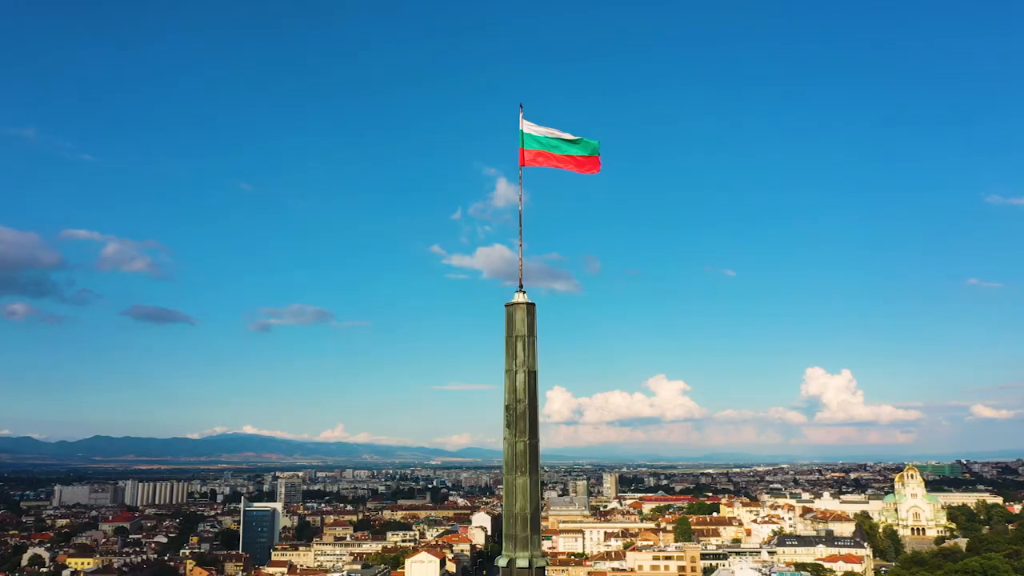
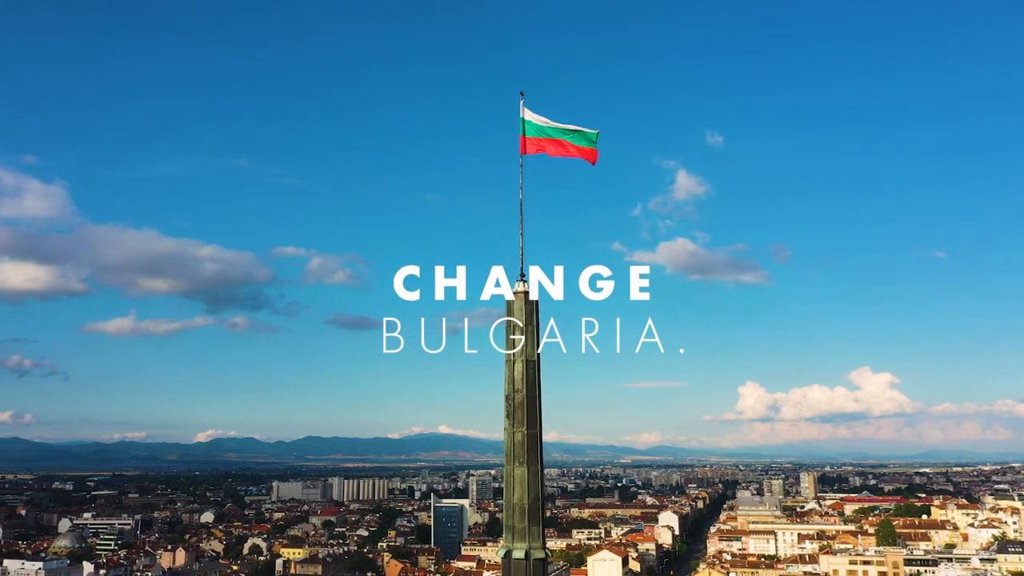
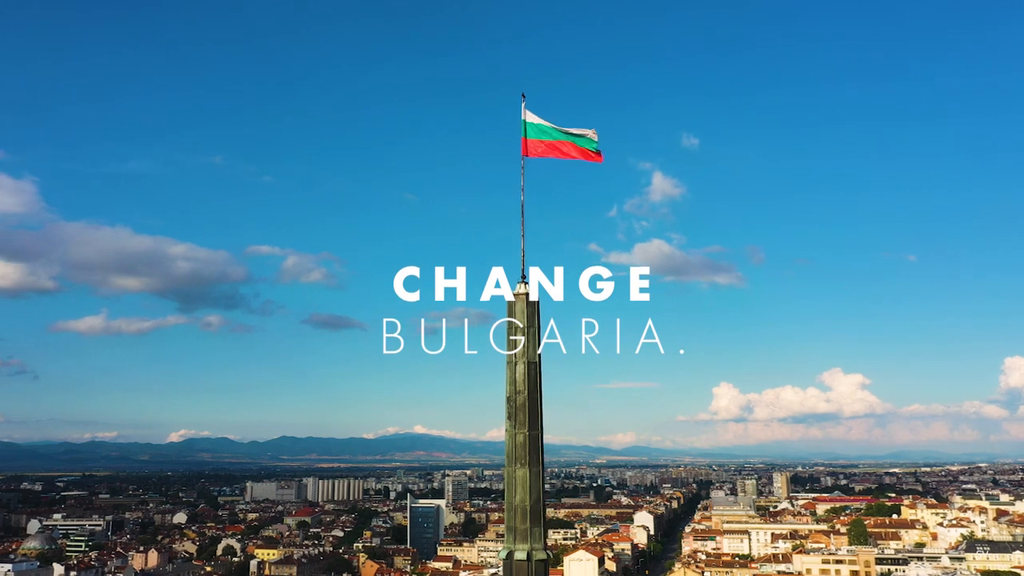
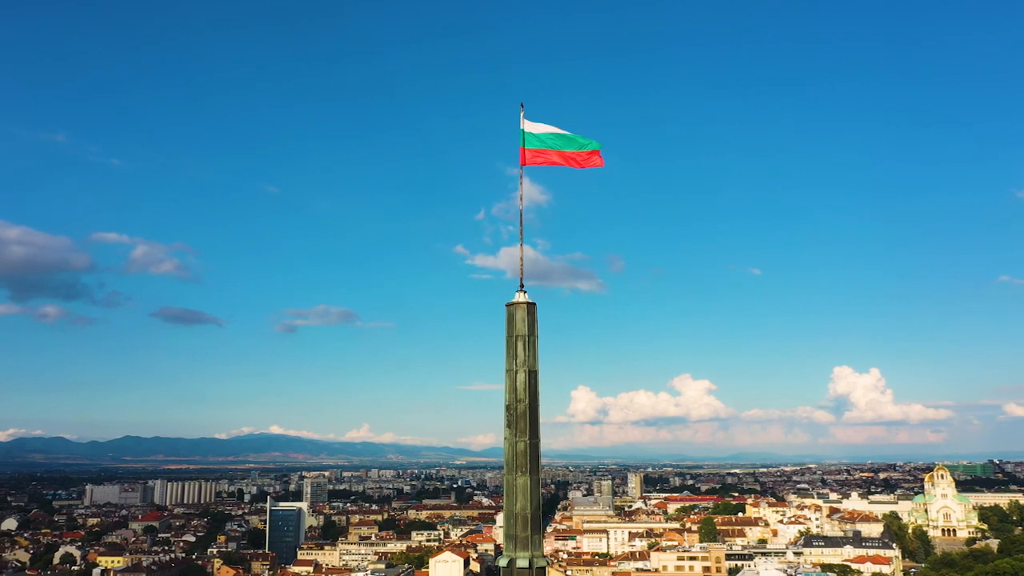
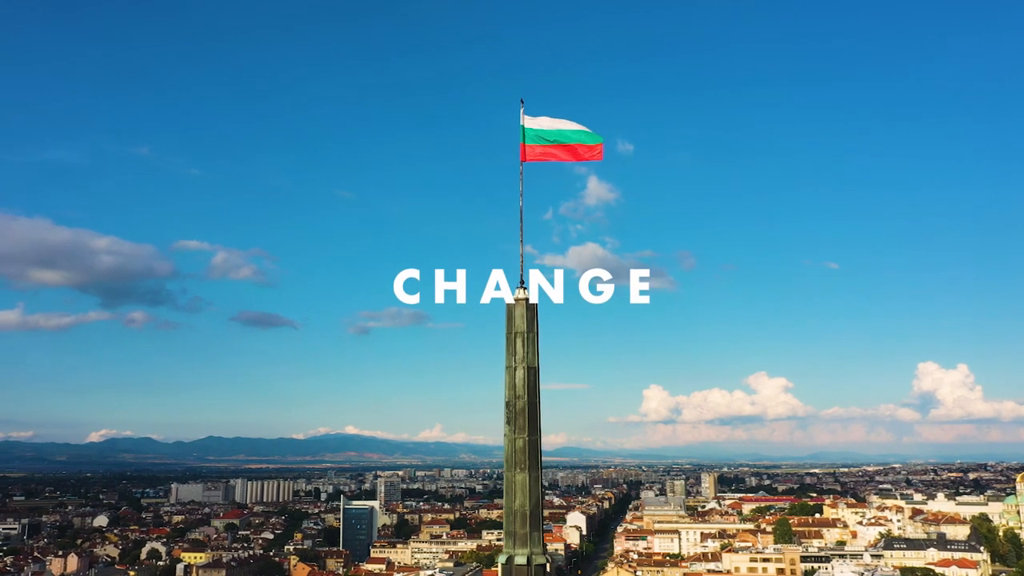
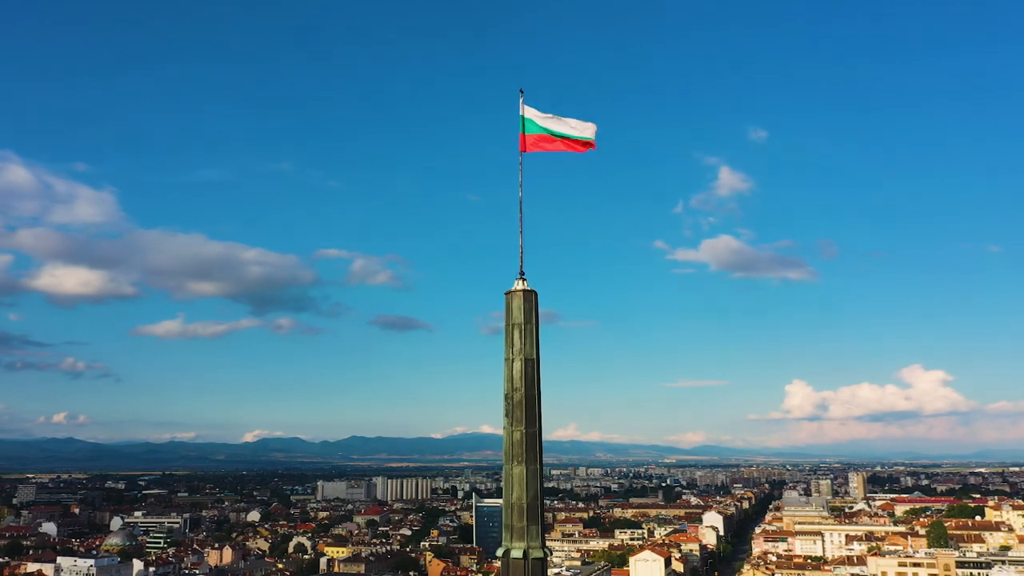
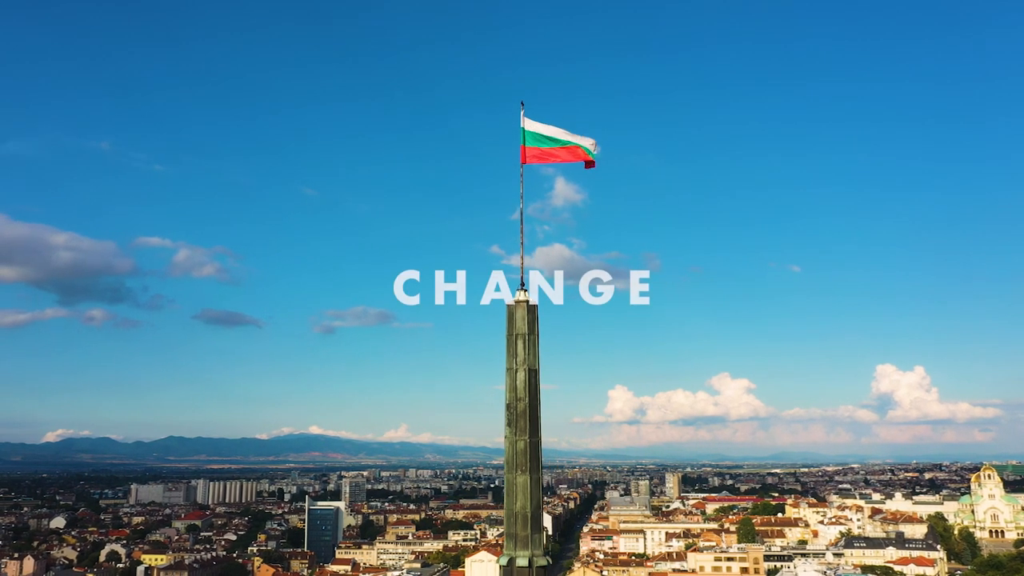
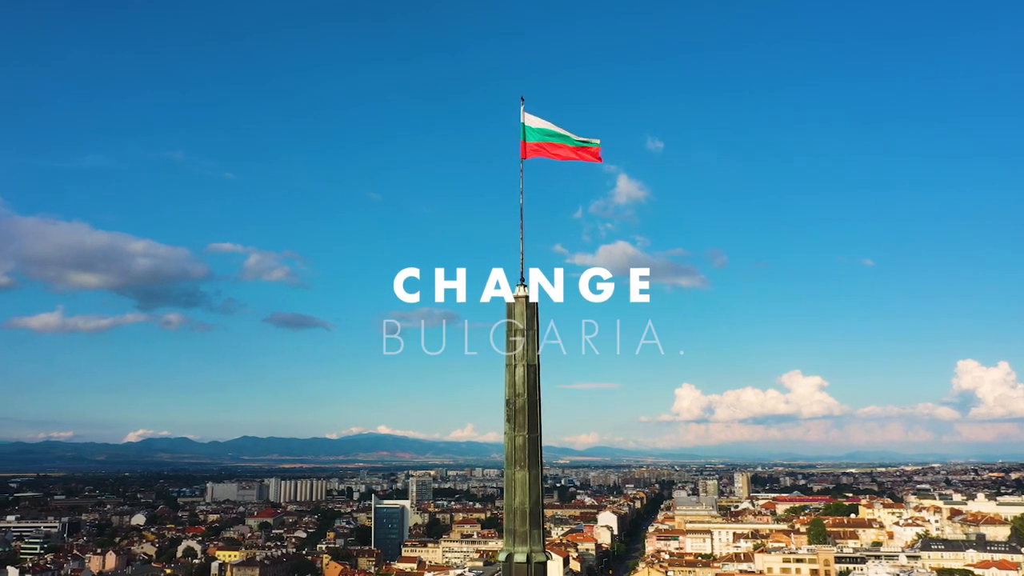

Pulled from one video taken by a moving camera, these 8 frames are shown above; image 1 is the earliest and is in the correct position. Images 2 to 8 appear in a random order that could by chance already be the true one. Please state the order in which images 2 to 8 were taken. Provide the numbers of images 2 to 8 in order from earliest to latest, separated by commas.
4, 7, 5, 8, 3, 2, 6
